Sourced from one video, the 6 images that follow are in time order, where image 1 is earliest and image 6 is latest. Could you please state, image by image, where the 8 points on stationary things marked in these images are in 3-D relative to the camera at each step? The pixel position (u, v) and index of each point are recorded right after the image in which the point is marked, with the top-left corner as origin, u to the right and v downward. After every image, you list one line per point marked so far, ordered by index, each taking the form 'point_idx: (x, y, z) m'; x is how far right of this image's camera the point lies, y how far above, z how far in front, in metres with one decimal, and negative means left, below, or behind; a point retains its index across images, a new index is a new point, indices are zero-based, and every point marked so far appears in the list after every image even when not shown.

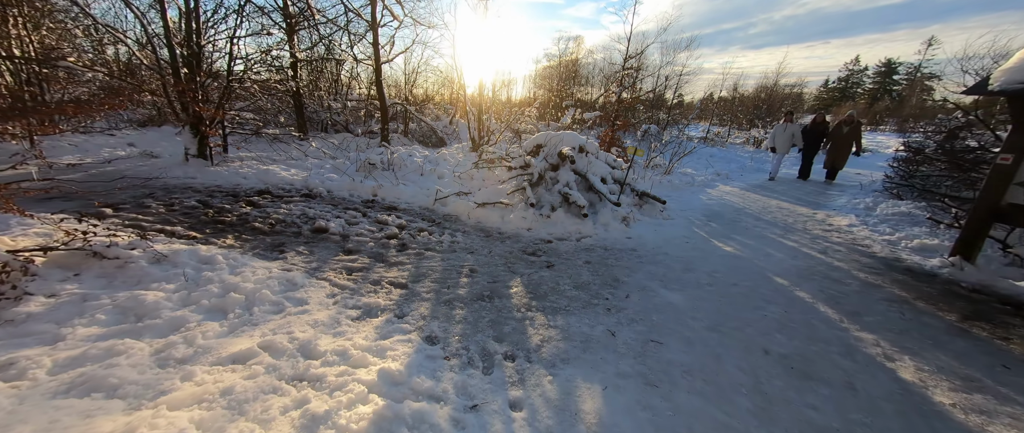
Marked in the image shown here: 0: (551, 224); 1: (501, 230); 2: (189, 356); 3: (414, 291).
0: (+0.6, -0.1, +5.1) m
1: (-0.2, -0.2, +4.9) m
2: (-1.9, -0.8, +1.9) m
3: (-1.0, -0.8, +3.2) m
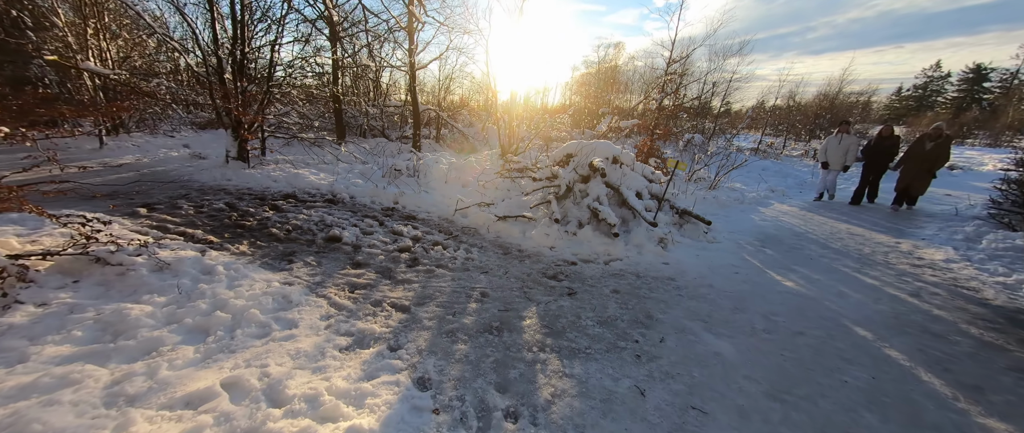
0: (+0.9, -0.4, +4.6) m
1: (+0.1, -0.4, +4.5) m
2: (-1.9, -0.9, +1.7) m
3: (-0.9, -0.9, +2.9) m
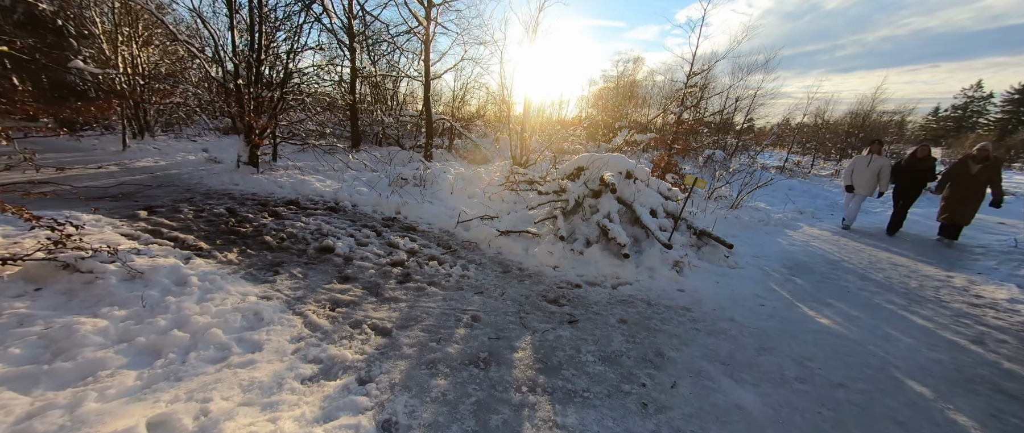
0: (+0.9, -0.6, +4.2) m
1: (+0.1, -0.6, +4.2) m
2: (-2.1, -1.0, +1.4) m
3: (-1.0, -1.0, +2.6) m
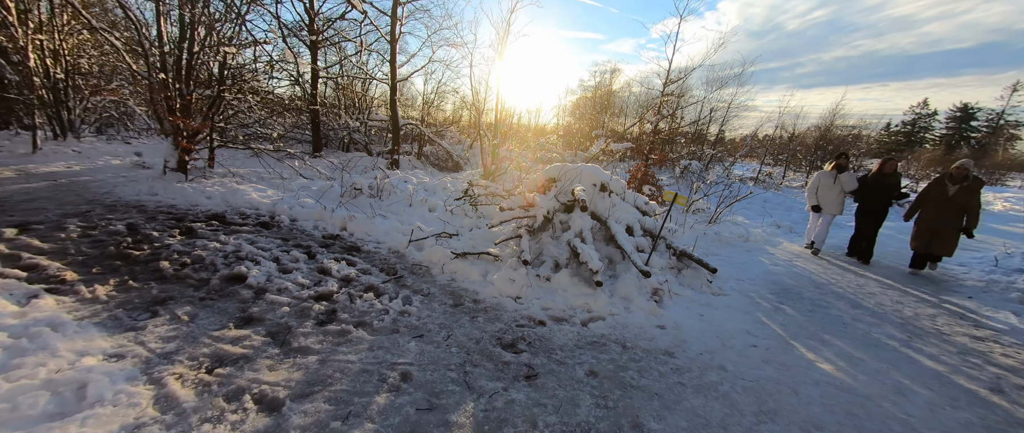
0: (+0.4, -0.9, +3.6) m
1: (-0.4, -0.9, +3.5) m
2: (-2.4, -1.1, +0.7) m
3: (-1.4, -1.2, +1.9) m
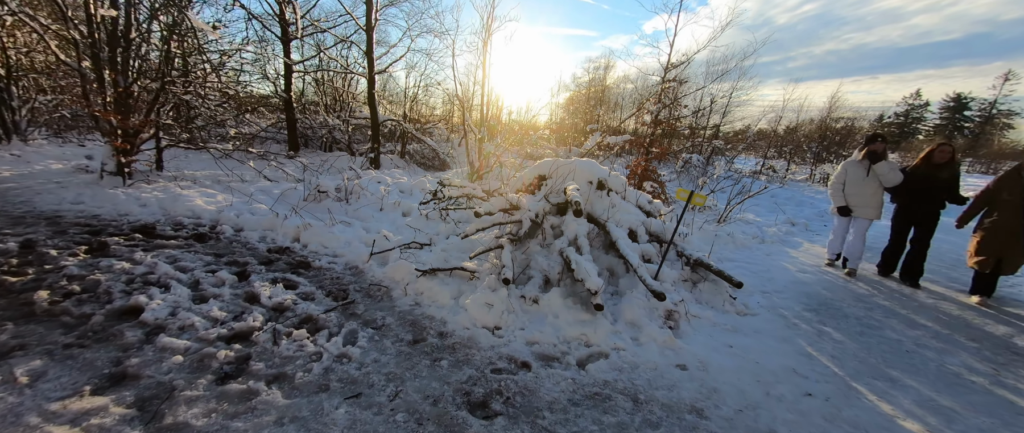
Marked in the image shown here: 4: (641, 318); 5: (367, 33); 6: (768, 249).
0: (+0.2, -0.9, +2.9) m
1: (-0.6, -1.0, +2.7) m
2: (-2.6, -1.3, -0.1) m
3: (-1.6, -1.4, +1.1) m
4: (+1.2, -0.9, +2.9) m
5: (-4.6, +5.8, +10.1) m
6: (+4.1, -0.5, +5.1) m
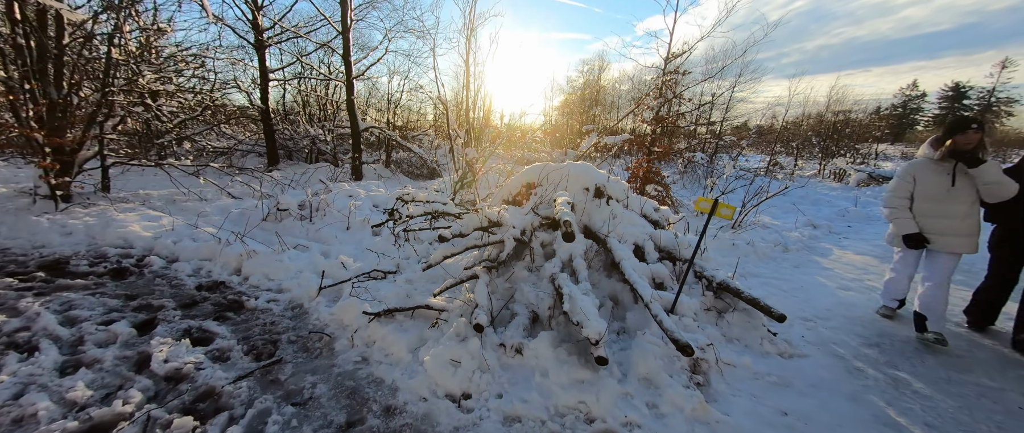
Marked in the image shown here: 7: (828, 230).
0: (+0.1, -1.1, +2.2) m
1: (-0.8, -1.2, +2.0) m
2: (-2.7, -1.5, -0.9) m
3: (-1.7, -1.6, +0.4) m
4: (+1.0, -1.1, +2.2) m
5: (-5.0, +5.3, +9.4) m
6: (+3.9, -0.6, +4.4) m
7: (+5.9, -0.2, +5.9) m
